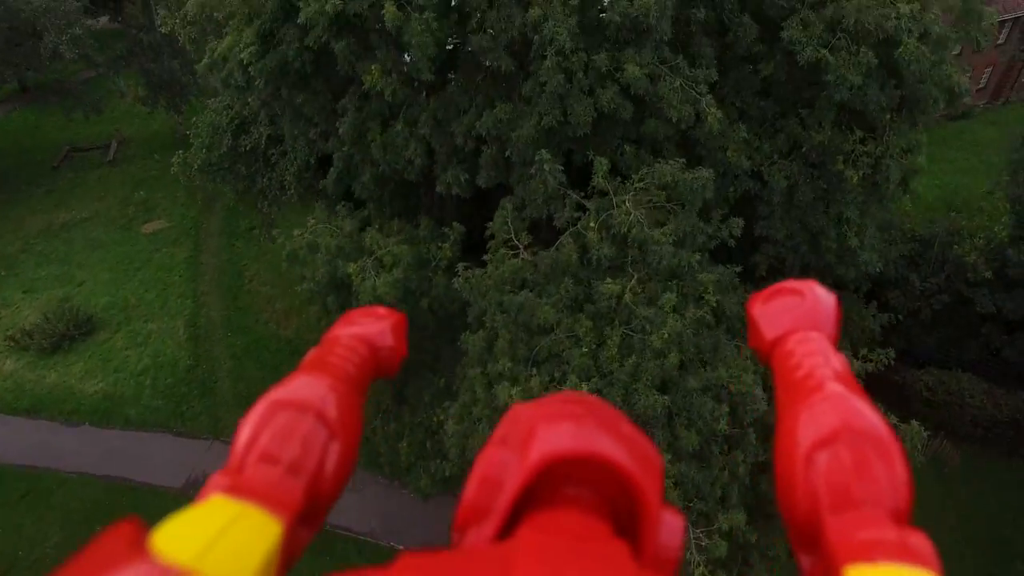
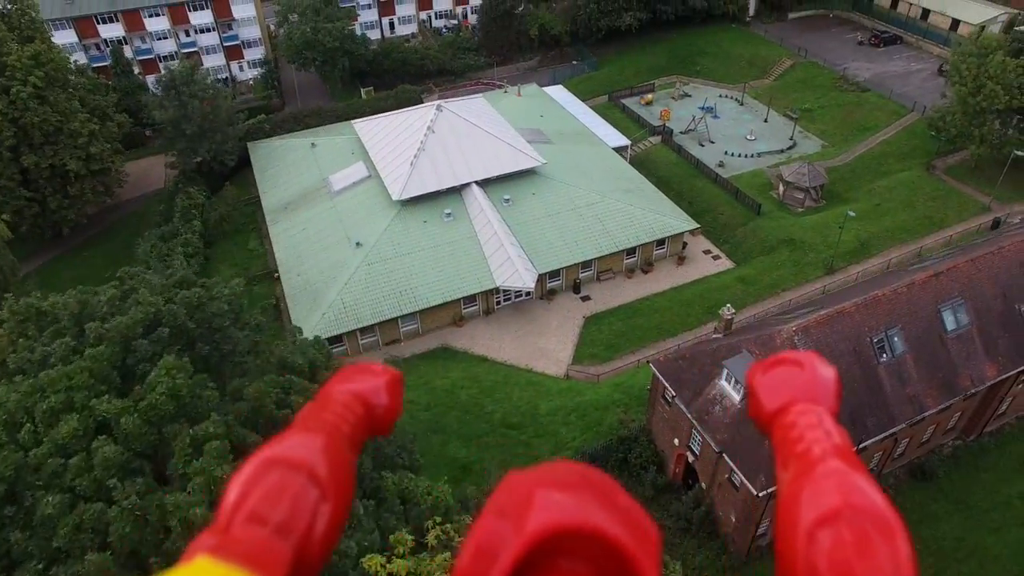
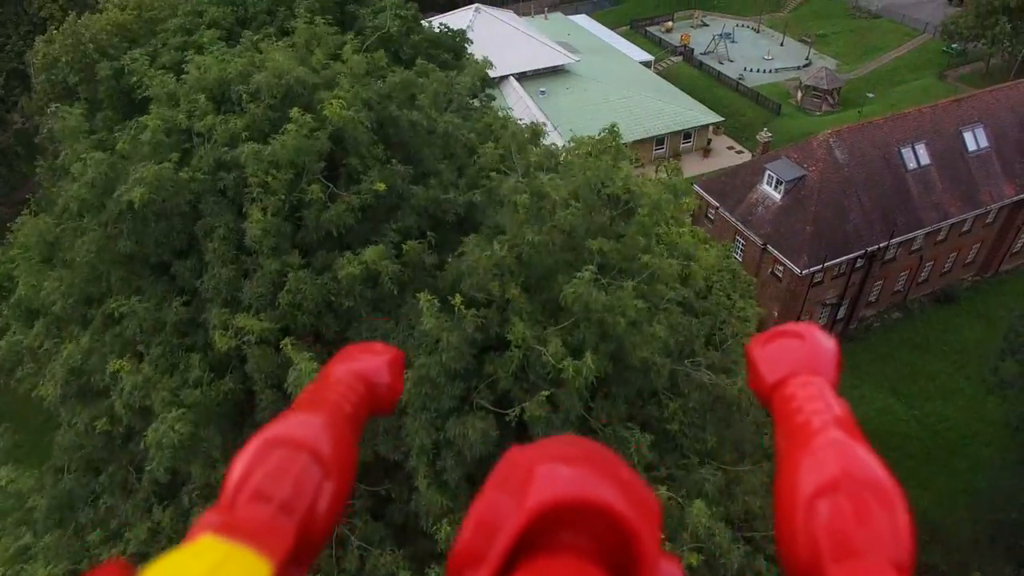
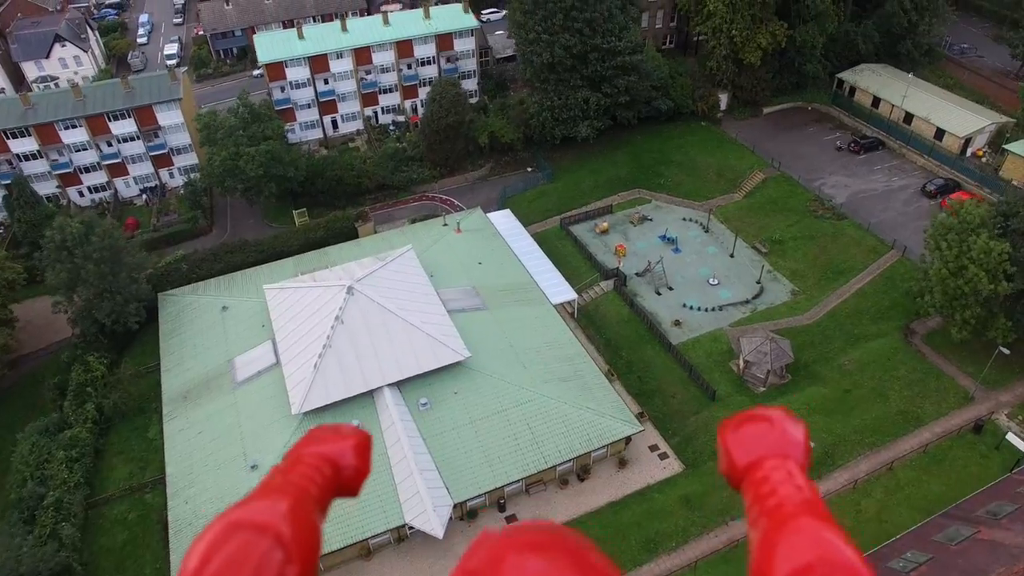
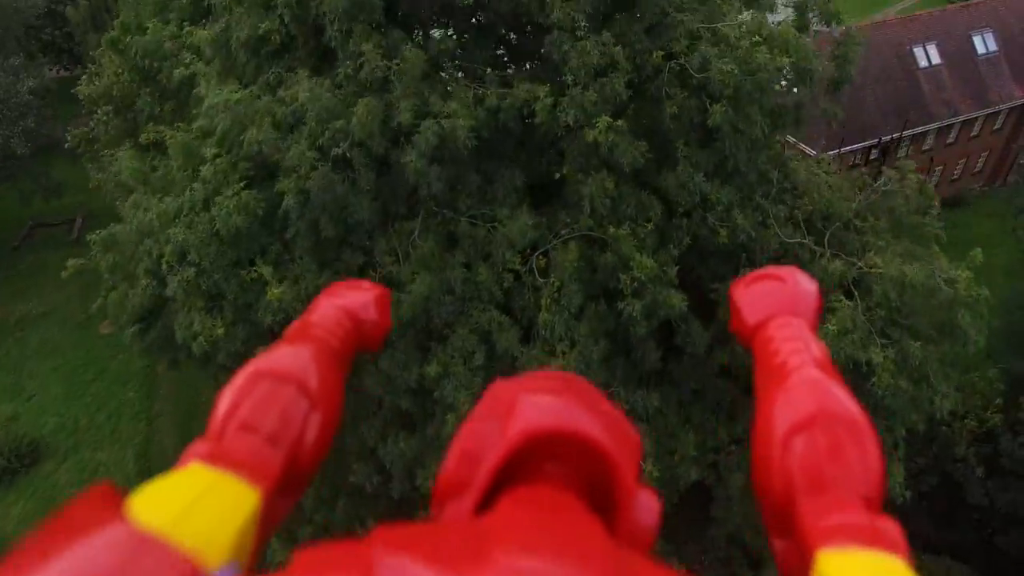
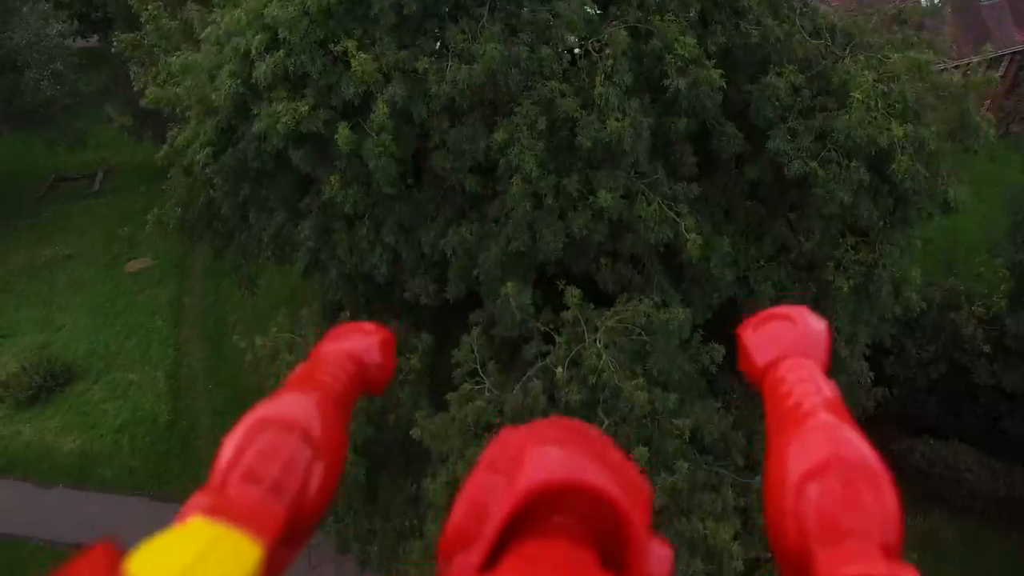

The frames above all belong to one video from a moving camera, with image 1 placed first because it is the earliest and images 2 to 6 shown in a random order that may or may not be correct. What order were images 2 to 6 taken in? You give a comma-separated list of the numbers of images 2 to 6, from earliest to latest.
6, 5, 3, 2, 4
